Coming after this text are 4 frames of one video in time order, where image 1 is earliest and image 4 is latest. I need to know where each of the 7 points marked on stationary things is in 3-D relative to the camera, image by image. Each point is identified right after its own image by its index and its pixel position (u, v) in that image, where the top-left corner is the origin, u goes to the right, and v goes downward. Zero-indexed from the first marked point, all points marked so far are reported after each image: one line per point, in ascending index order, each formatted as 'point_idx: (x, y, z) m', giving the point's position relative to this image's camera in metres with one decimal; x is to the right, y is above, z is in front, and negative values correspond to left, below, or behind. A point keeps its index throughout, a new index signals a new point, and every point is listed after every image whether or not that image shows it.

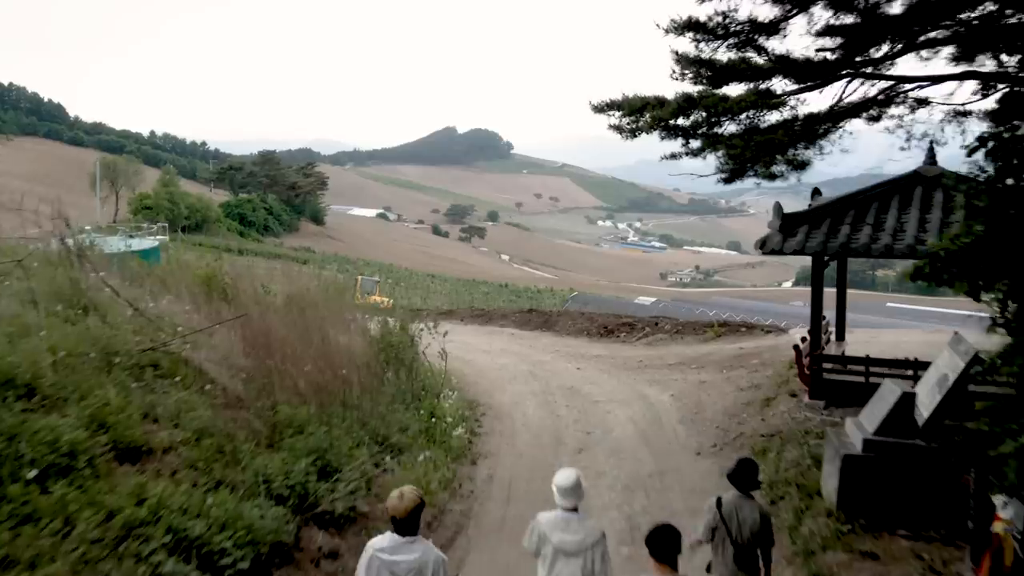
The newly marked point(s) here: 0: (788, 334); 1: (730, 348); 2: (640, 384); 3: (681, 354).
0: (+2.4, -0.4, +8.7) m
1: (+1.8, -0.5, +8.6) m
2: (+0.9, -0.7, +7.4) m
3: (+1.5, -0.6, +8.8) m
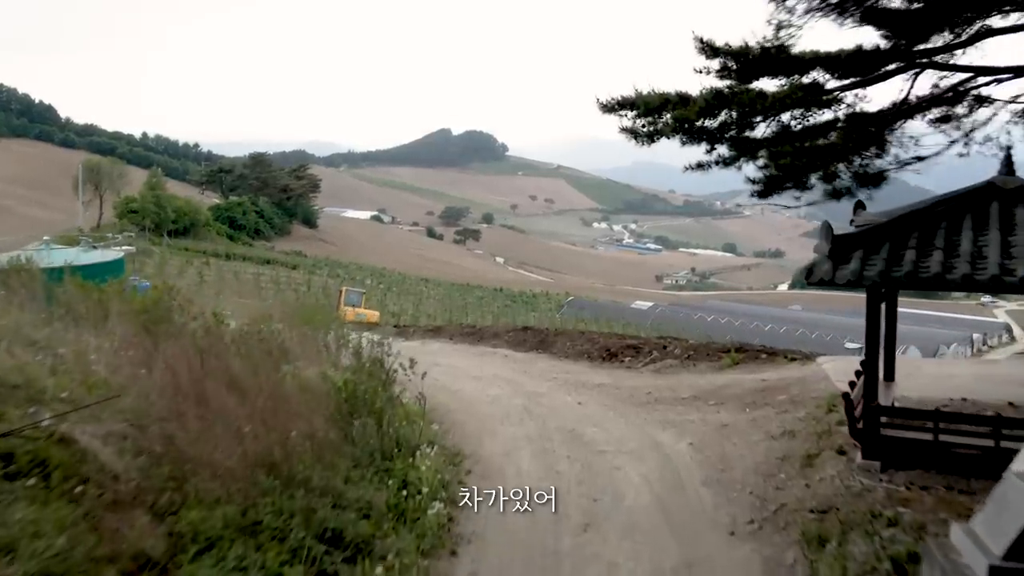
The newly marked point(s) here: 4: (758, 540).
0: (+2.3, -0.6, +7.7) m
1: (+1.8, -0.7, +7.6) m
2: (+0.9, -0.9, +6.4) m
3: (+1.4, -0.8, +7.8) m
4: (+1.0, -1.0, +4.1) m
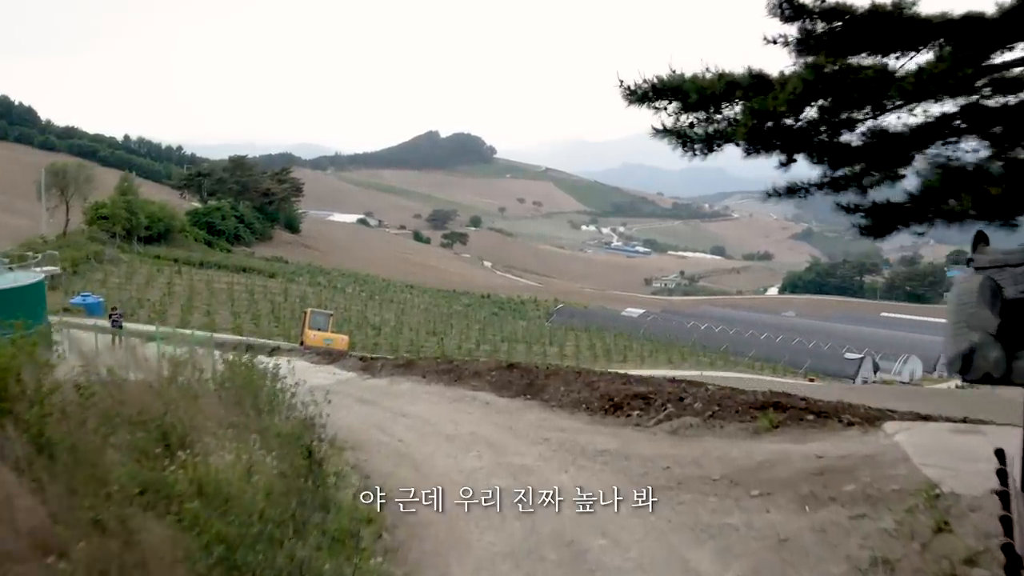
0: (+2.2, -0.9, +6.0) m
1: (+1.7, -1.0, +5.9) m
2: (+0.8, -1.2, +4.7) m
3: (+1.3, -1.0, +6.1) m
4: (+0.9, -1.3, +2.4) m
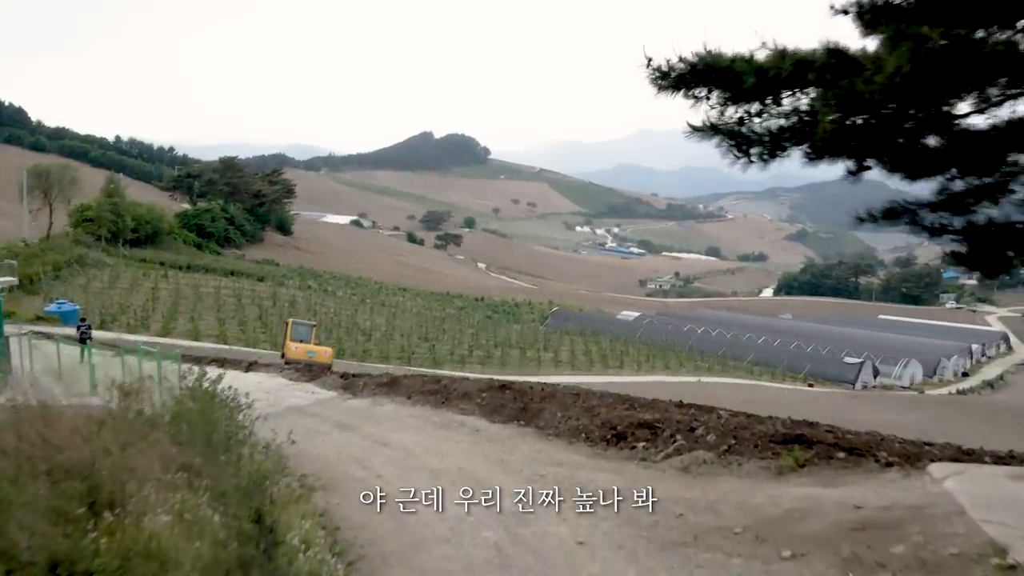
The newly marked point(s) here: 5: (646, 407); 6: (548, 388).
0: (+2.1, -1.0, +5.2) m
1: (+1.6, -1.1, +5.1) m
2: (+0.7, -1.3, +4.0) m
3: (+1.2, -1.1, +5.3) m
4: (+0.9, -1.4, +1.7) m
5: (+1.0, -0.9, +7.8) m
6: (+0.3, -0.9, +9.0) m
